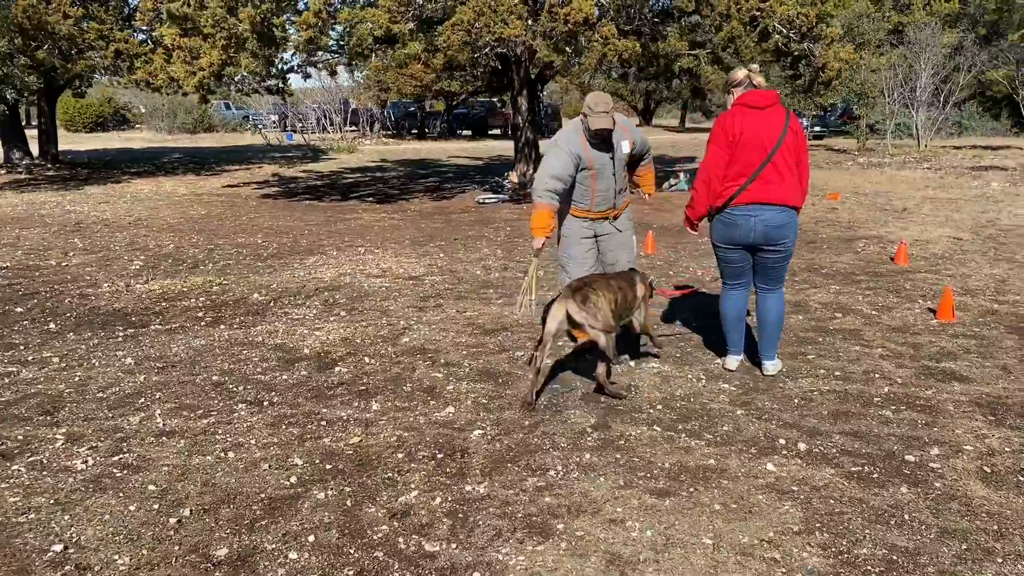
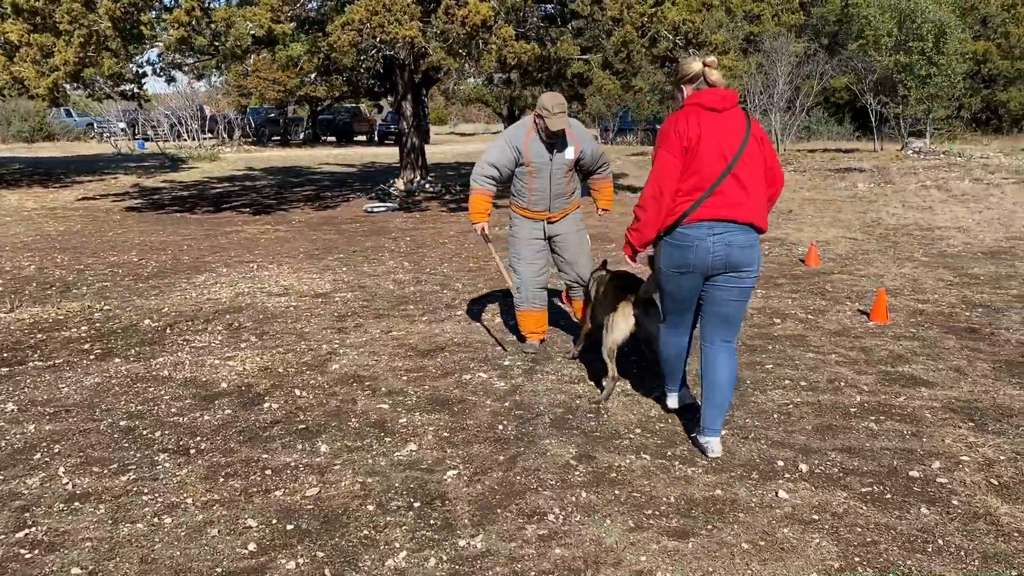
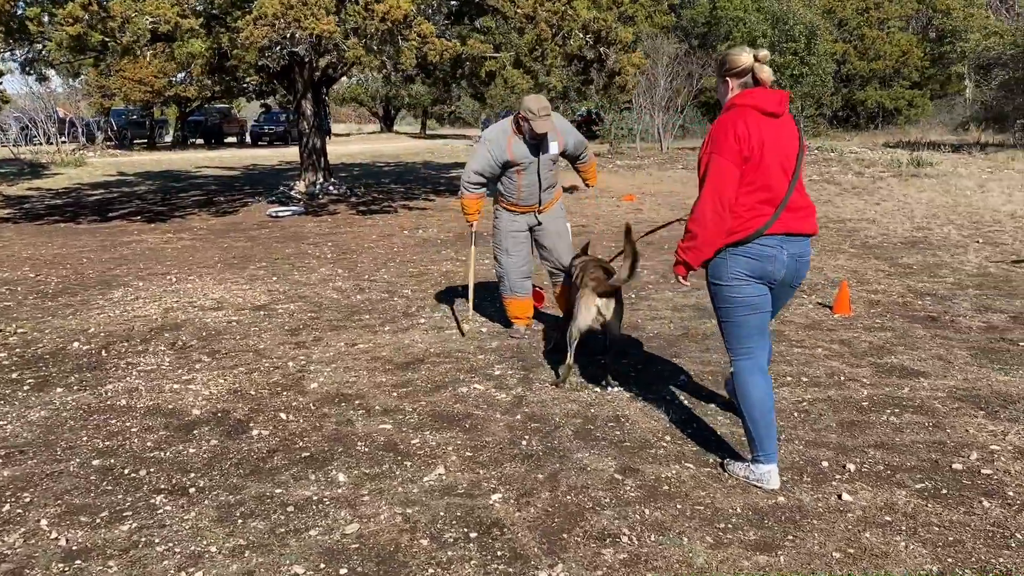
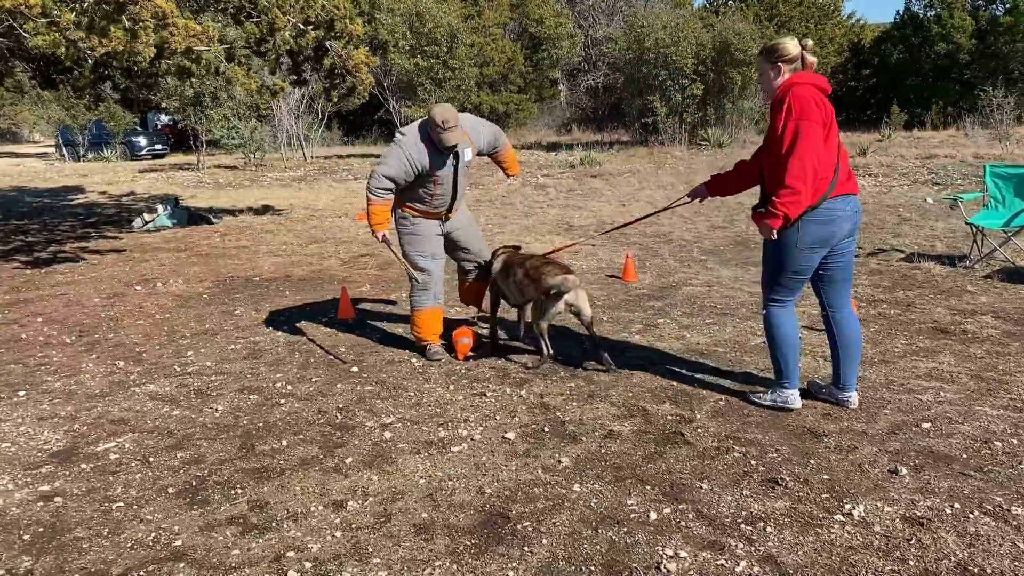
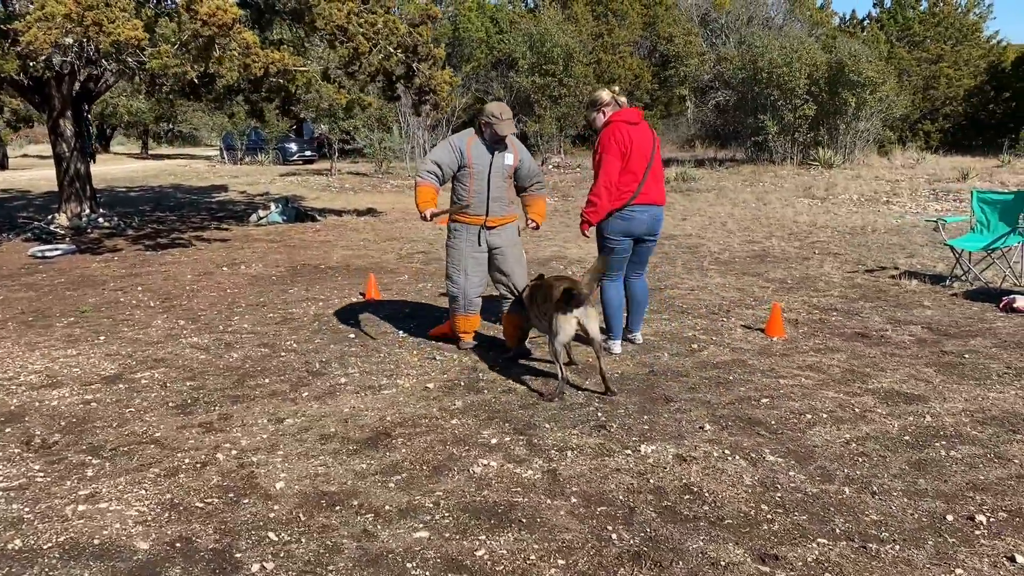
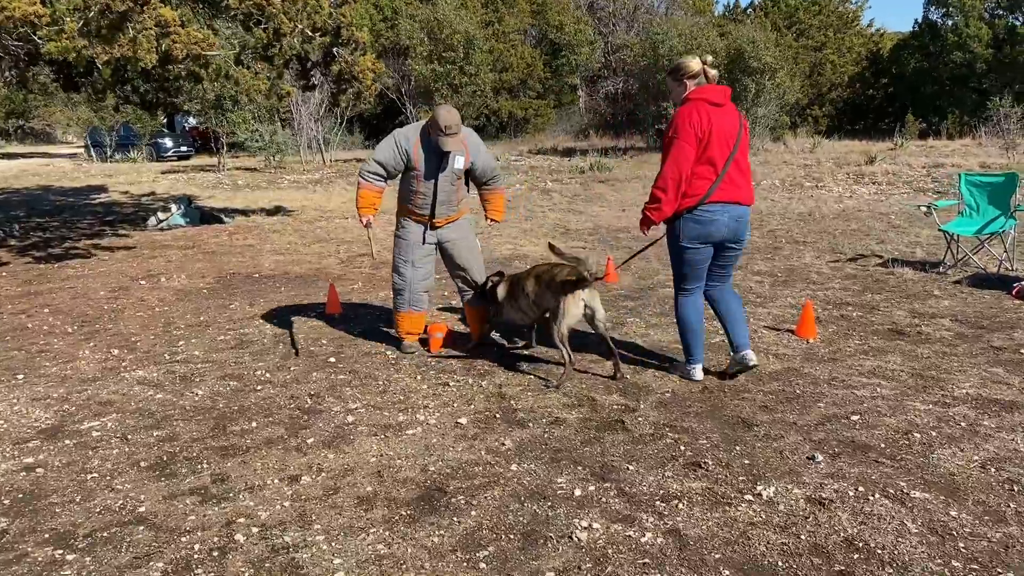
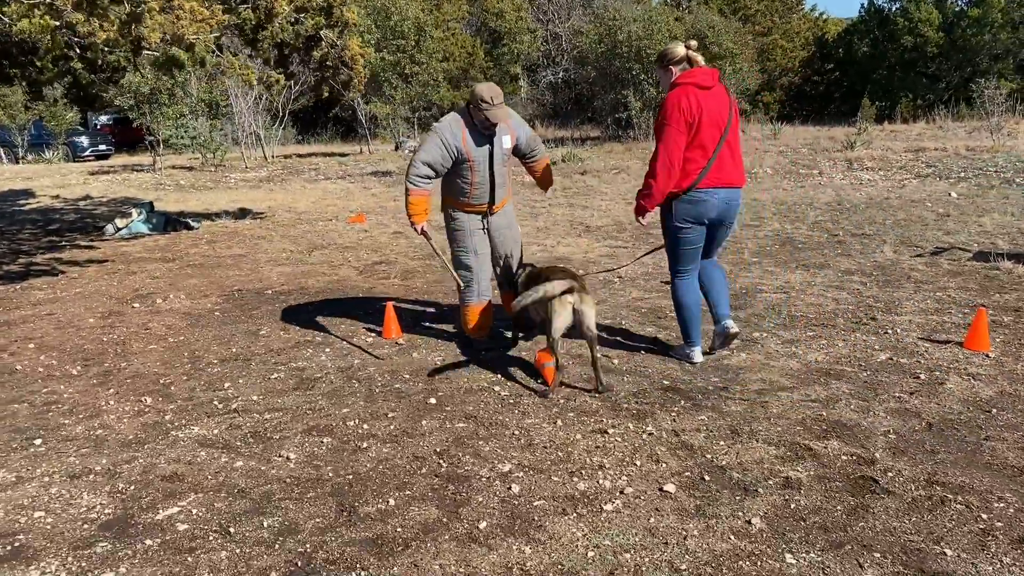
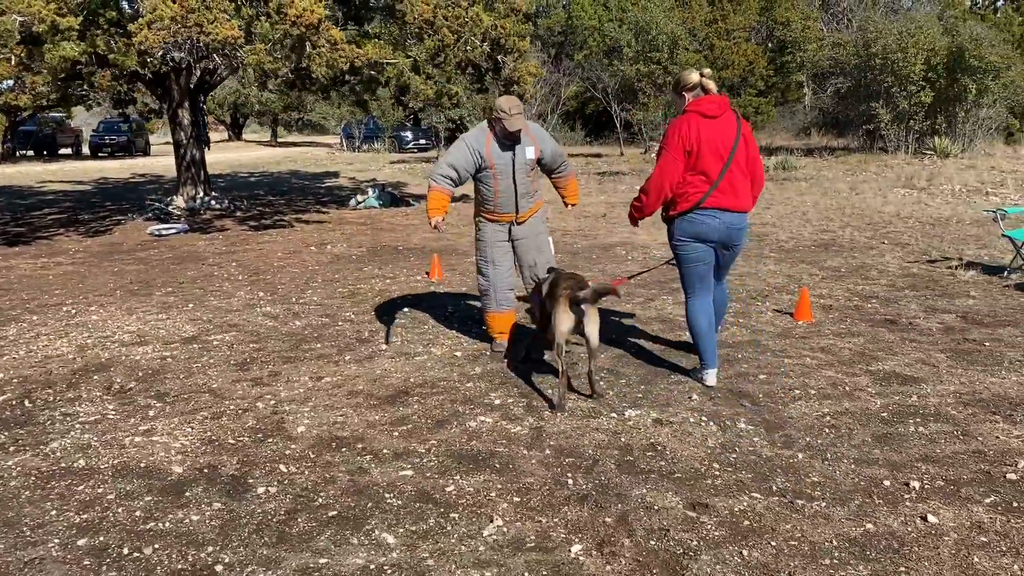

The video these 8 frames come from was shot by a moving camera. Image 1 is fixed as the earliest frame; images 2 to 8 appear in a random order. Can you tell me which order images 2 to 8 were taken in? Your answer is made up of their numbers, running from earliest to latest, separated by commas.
2, 3, 8, 5, 6, 4, 7
